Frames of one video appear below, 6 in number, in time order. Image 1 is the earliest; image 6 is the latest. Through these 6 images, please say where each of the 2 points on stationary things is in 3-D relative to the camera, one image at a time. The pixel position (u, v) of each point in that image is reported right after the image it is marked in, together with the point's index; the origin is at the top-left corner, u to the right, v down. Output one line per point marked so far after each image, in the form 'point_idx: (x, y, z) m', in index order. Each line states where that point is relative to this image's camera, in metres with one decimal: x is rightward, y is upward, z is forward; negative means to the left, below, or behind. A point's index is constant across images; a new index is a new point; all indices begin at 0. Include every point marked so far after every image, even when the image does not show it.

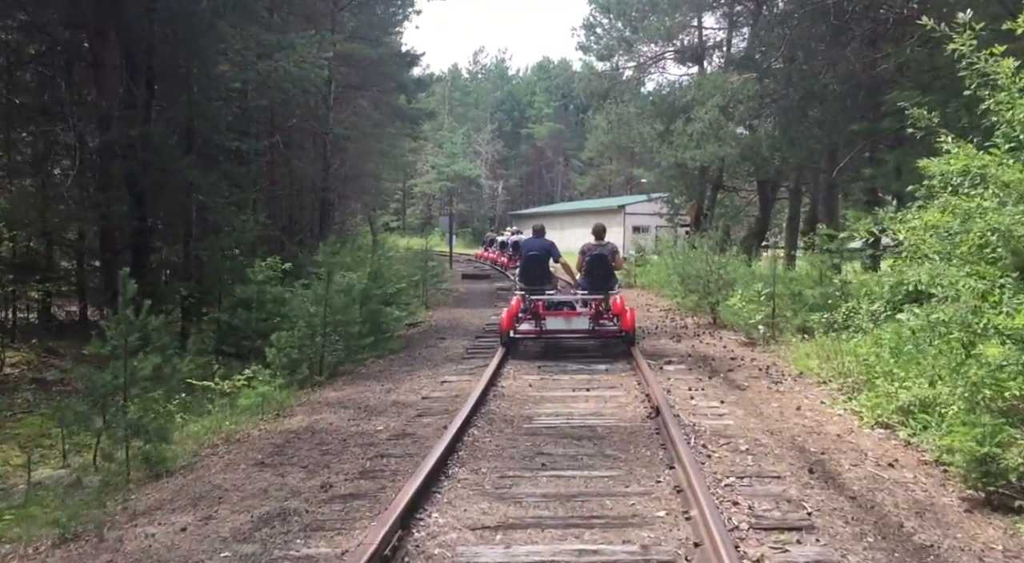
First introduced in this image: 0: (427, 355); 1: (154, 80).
0: (-1.2, -1.1, +15.6) m
1: (-5.5, +3.1, +16.6) m
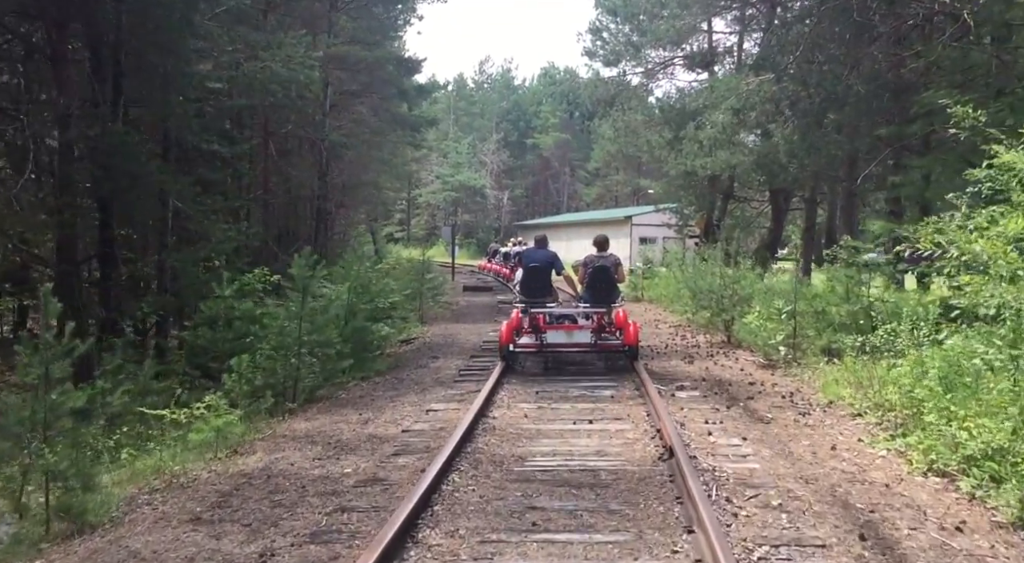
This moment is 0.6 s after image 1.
0: (-1.3, -1.3, +14.3) m
1: (-5.5, +2.9, +15.4) m
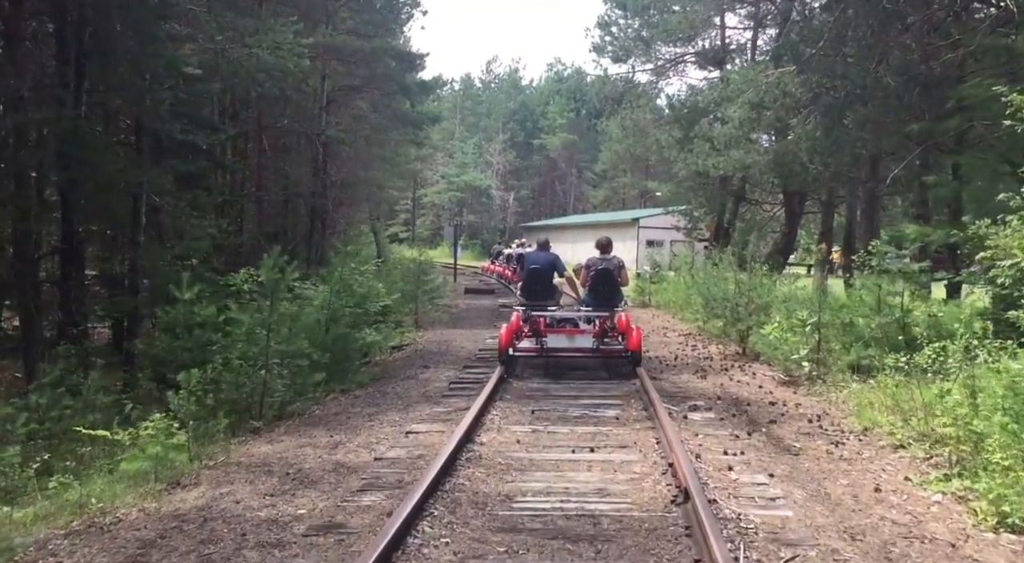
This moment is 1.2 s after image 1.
0: (-1.3, -1.3, +13.0) m
1: (-5.5, +2.9, +14.1) m
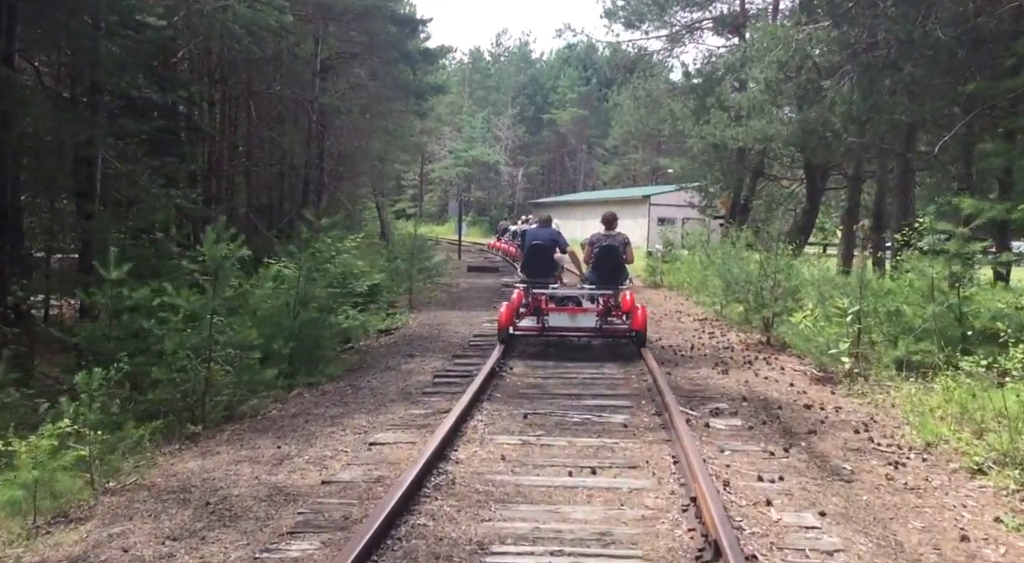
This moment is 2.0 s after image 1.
0: (-1.4, -1.1, +11.3) m
1: (-5.6, +3.2, +12.4) m
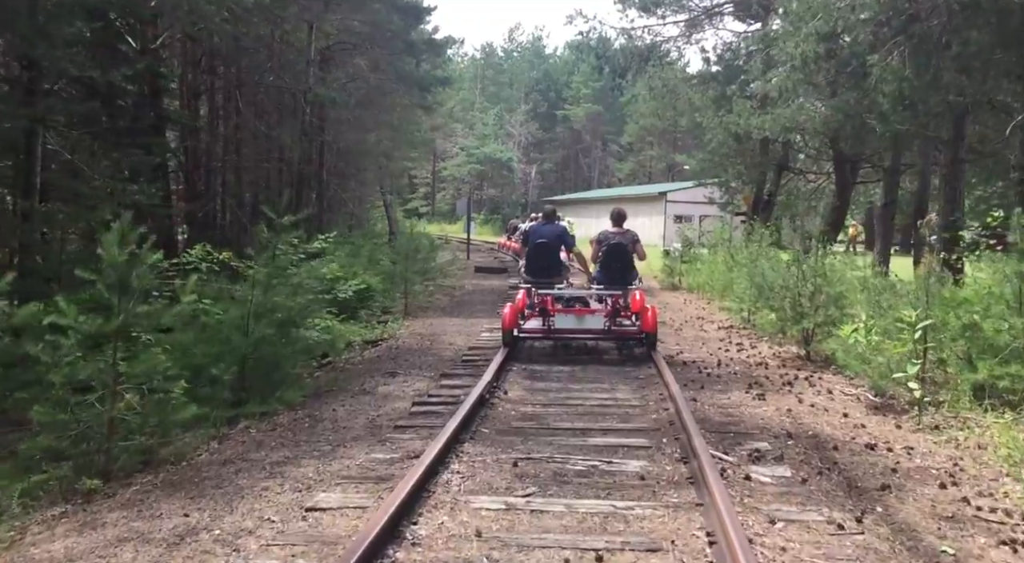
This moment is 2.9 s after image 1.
0: (-1.5, -1.2, +9.4) m
1: (-5.6, +3.1, +10.5) m
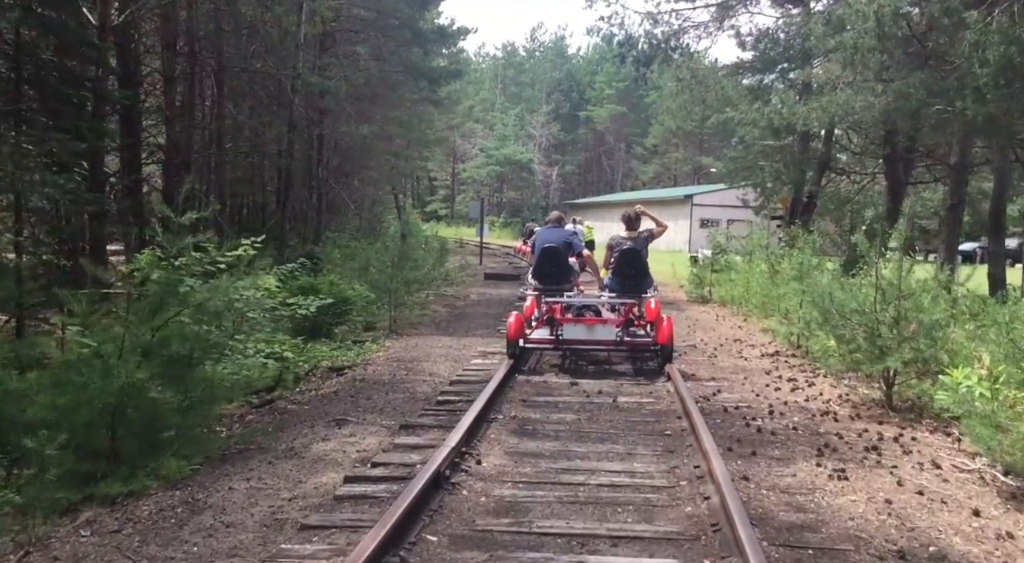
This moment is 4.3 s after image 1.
0: (-1.6, -1.3, +6.5) m
1: (-5.8, +3.0, +7.7) m
